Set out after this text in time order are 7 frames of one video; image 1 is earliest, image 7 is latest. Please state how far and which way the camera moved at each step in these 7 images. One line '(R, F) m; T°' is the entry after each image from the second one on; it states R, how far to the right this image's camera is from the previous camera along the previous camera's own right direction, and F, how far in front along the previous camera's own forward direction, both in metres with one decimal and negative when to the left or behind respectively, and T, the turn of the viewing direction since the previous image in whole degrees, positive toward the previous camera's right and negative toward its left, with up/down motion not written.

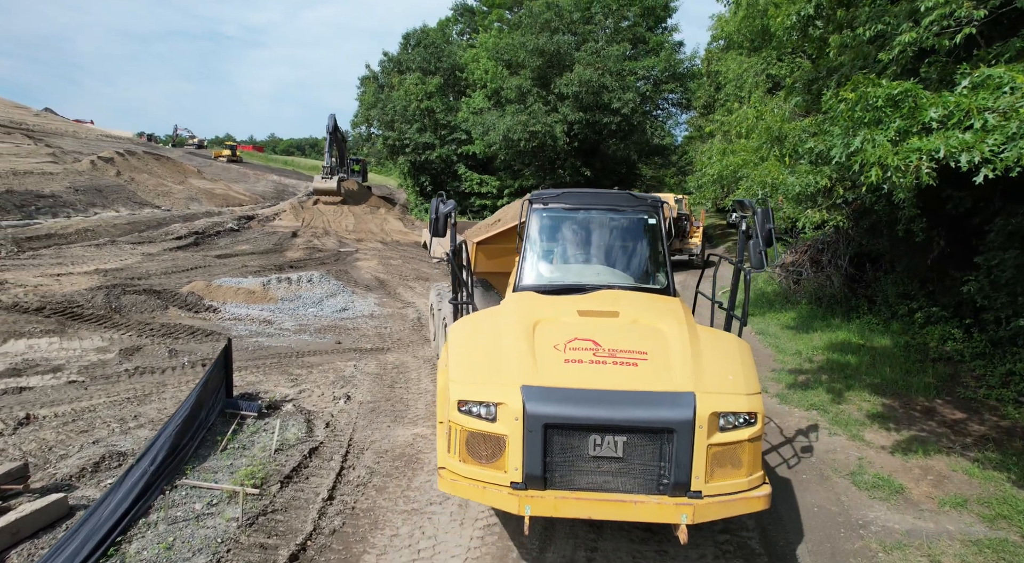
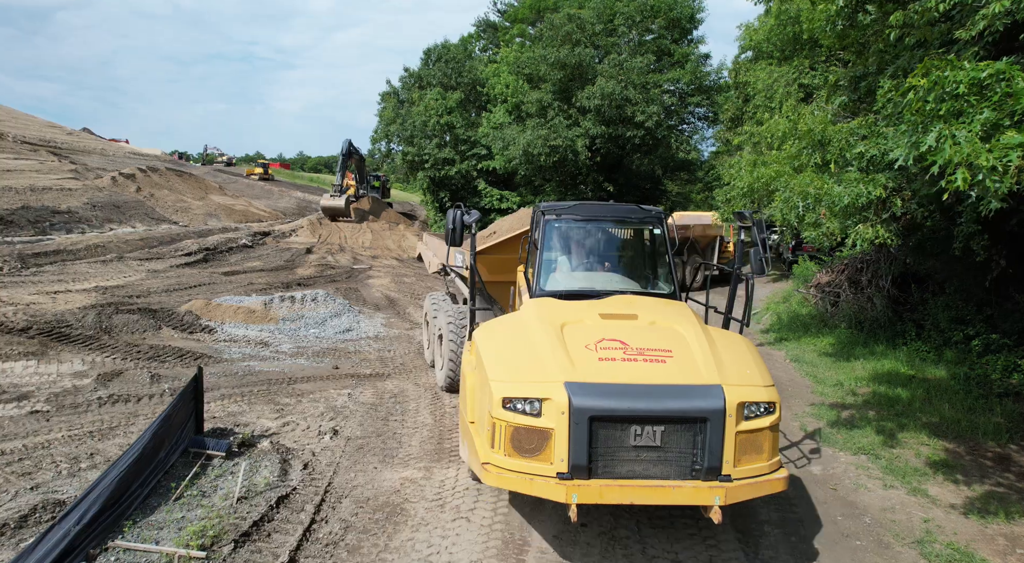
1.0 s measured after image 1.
(+0.2, +0.8) m; -2°
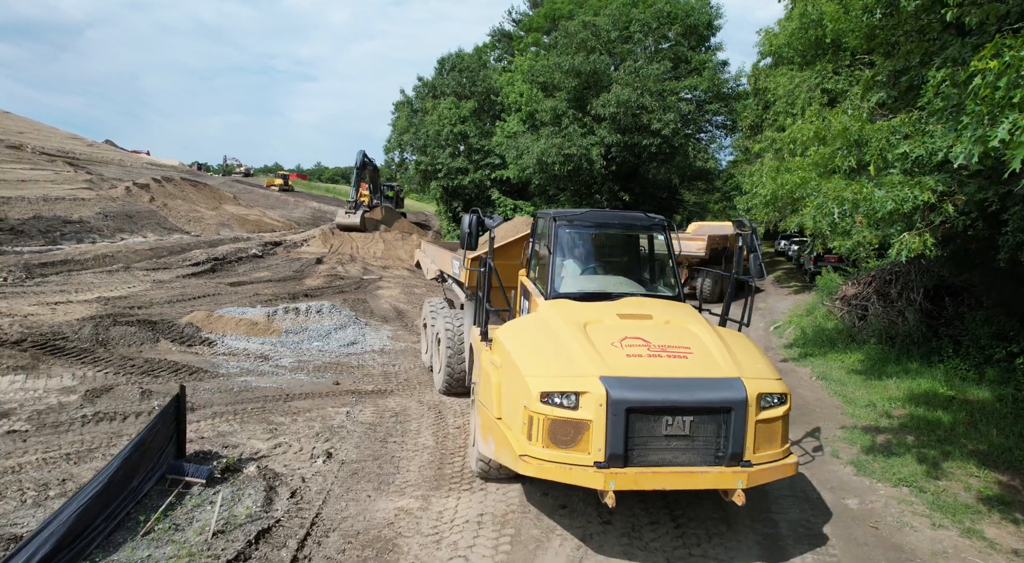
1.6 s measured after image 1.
(+0.1, +0.5) m; -1°
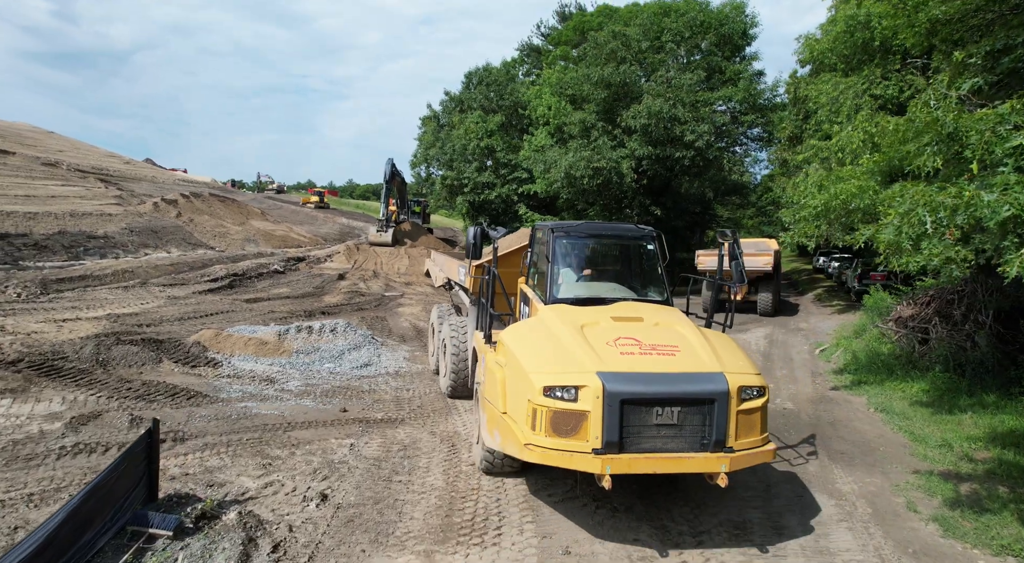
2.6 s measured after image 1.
(+0.1, +0.7) m; -2°
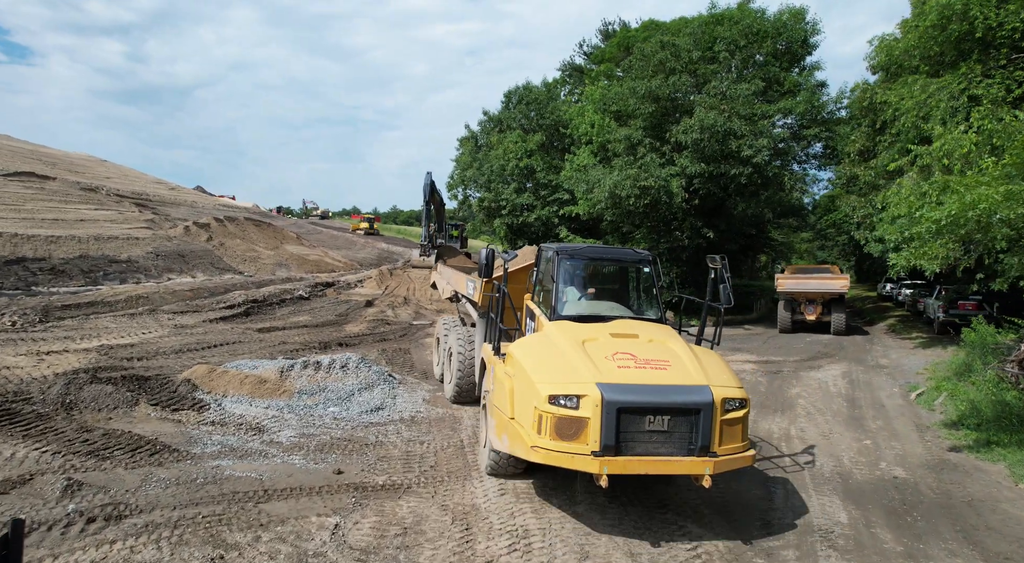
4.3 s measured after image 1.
(+0.1, +1.6) m; -4°
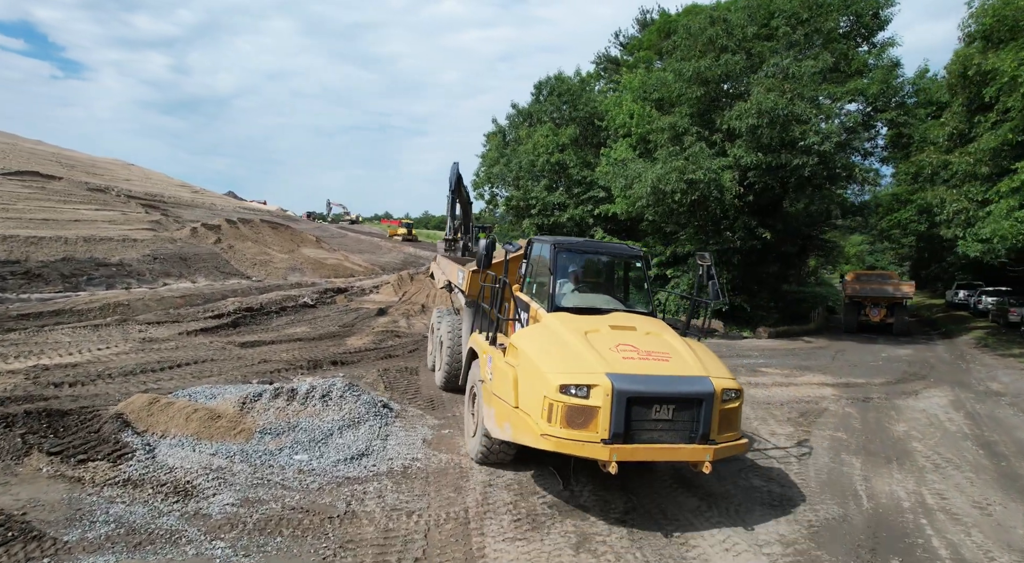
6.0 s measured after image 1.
(+0.1, +2.3) m; -3°
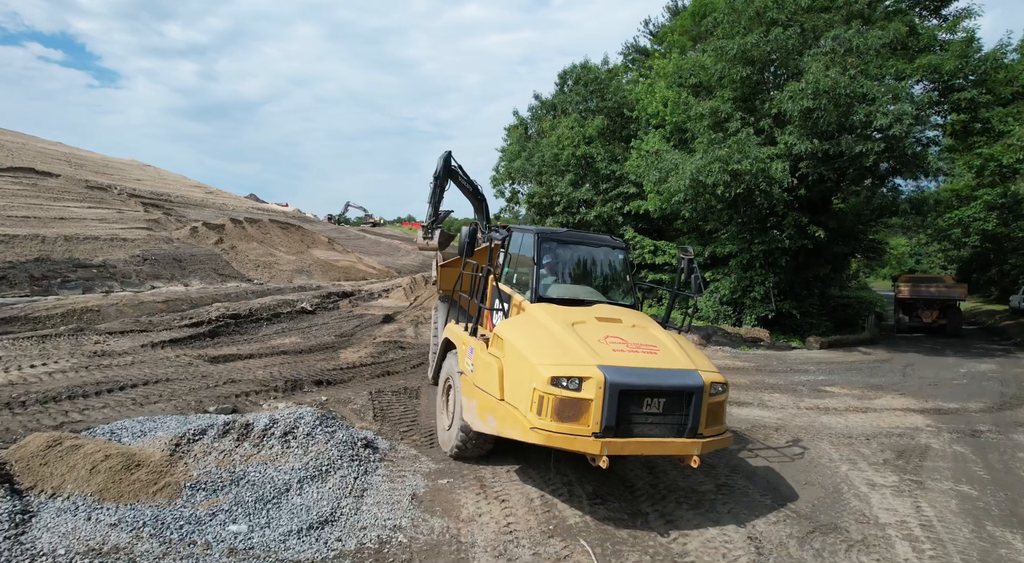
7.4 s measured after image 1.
(0.0, +2.0) m; -2°
